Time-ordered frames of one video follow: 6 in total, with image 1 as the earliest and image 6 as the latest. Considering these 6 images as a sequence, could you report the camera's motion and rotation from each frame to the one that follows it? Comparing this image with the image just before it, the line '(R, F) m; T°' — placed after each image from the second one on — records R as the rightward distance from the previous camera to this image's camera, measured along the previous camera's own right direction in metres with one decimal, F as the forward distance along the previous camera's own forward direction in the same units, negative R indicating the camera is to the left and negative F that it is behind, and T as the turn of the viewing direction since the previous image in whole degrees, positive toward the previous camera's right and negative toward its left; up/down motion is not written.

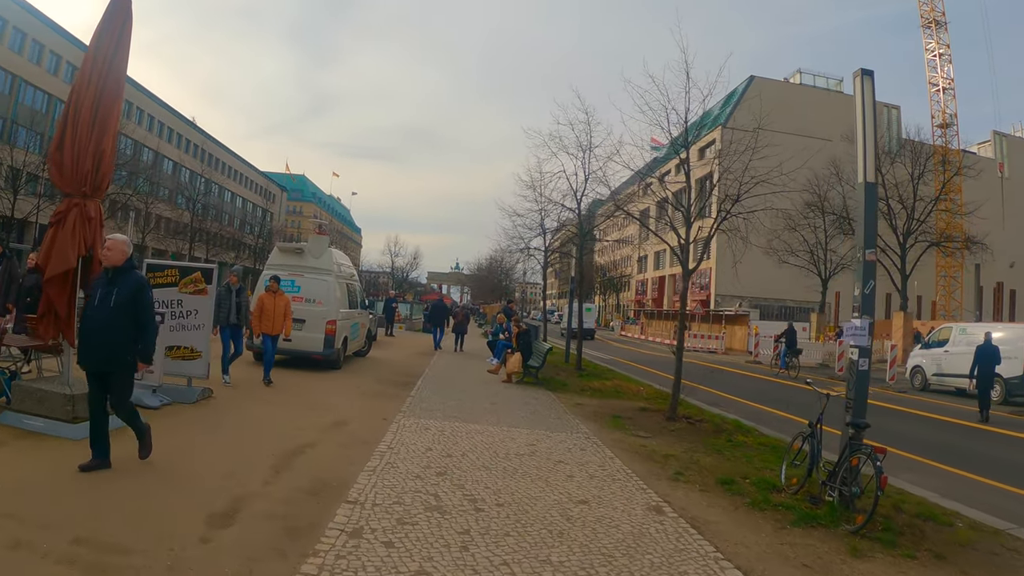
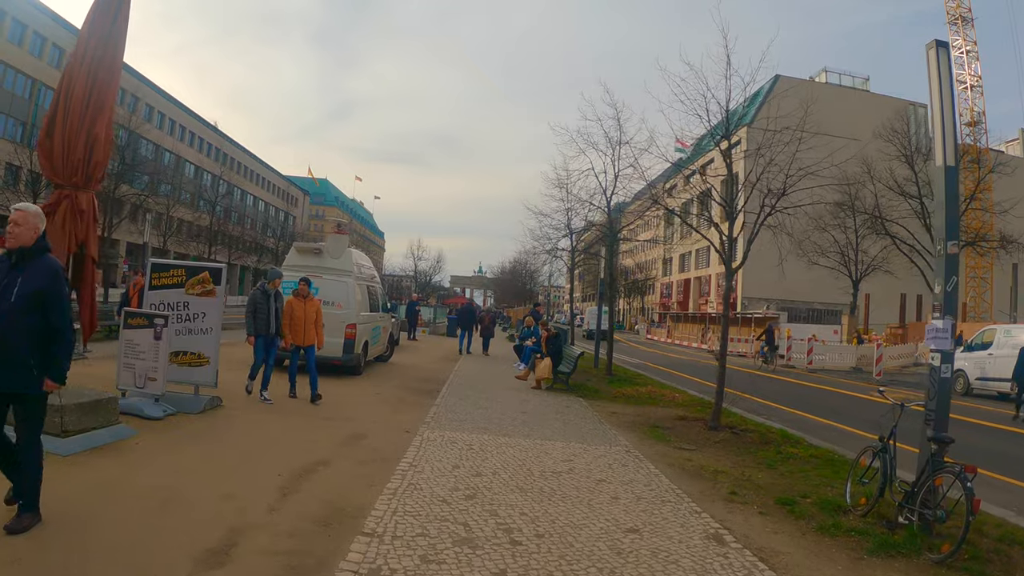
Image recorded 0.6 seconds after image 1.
(-0.1, +0.7) m; -2°
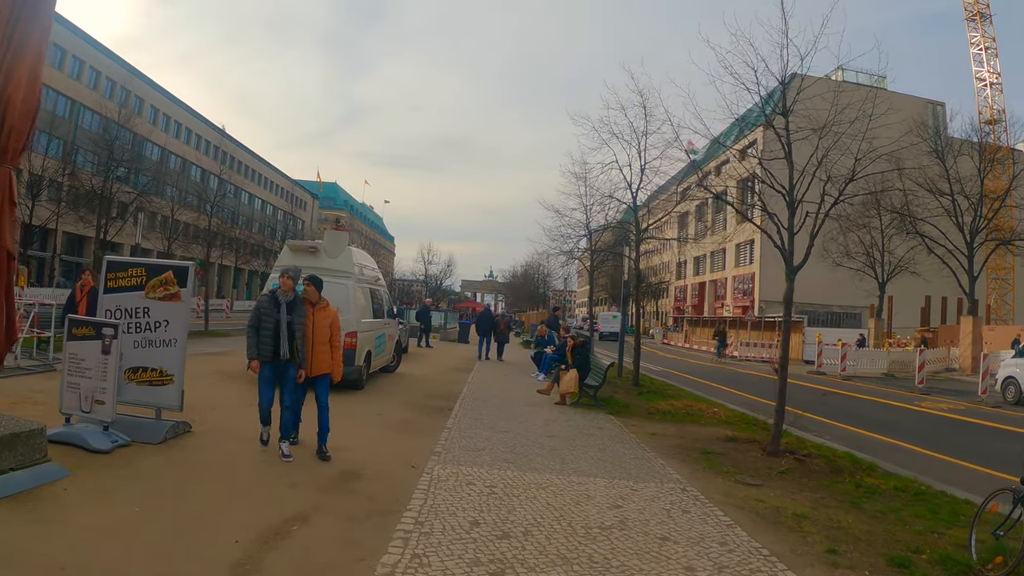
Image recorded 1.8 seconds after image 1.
(-0.2, +1.5) m; -1°
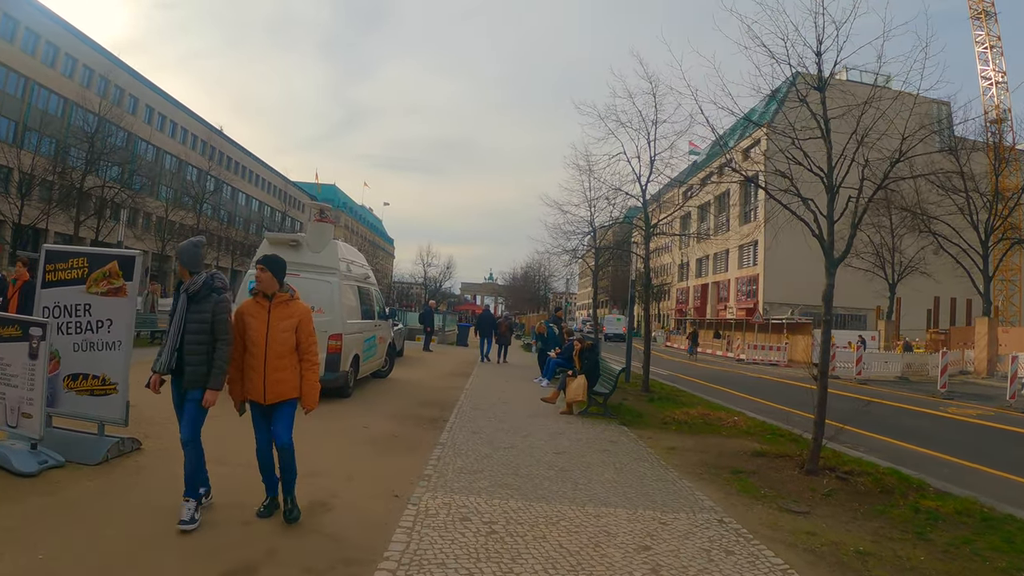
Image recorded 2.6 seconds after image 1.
(0.0, +1.0) m; 0°
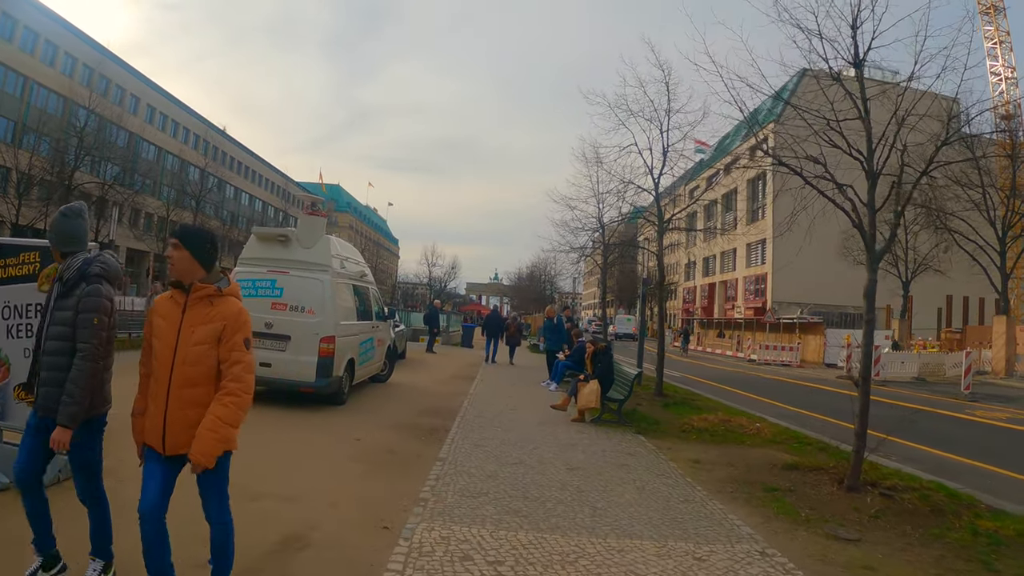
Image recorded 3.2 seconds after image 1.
(0.0, +0.7) m; 0°
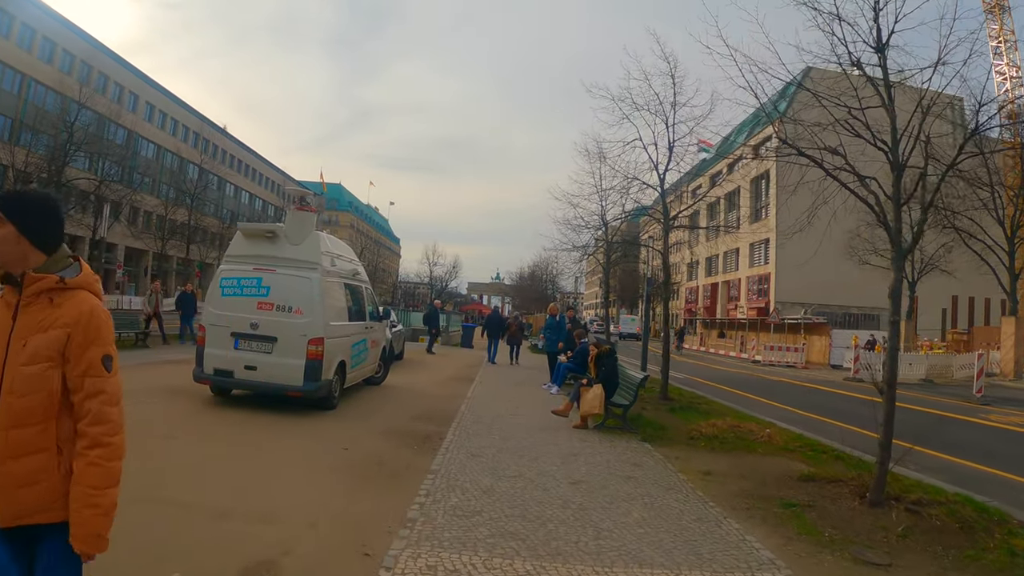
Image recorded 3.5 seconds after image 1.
(0.0, +0.5) m; 0°
